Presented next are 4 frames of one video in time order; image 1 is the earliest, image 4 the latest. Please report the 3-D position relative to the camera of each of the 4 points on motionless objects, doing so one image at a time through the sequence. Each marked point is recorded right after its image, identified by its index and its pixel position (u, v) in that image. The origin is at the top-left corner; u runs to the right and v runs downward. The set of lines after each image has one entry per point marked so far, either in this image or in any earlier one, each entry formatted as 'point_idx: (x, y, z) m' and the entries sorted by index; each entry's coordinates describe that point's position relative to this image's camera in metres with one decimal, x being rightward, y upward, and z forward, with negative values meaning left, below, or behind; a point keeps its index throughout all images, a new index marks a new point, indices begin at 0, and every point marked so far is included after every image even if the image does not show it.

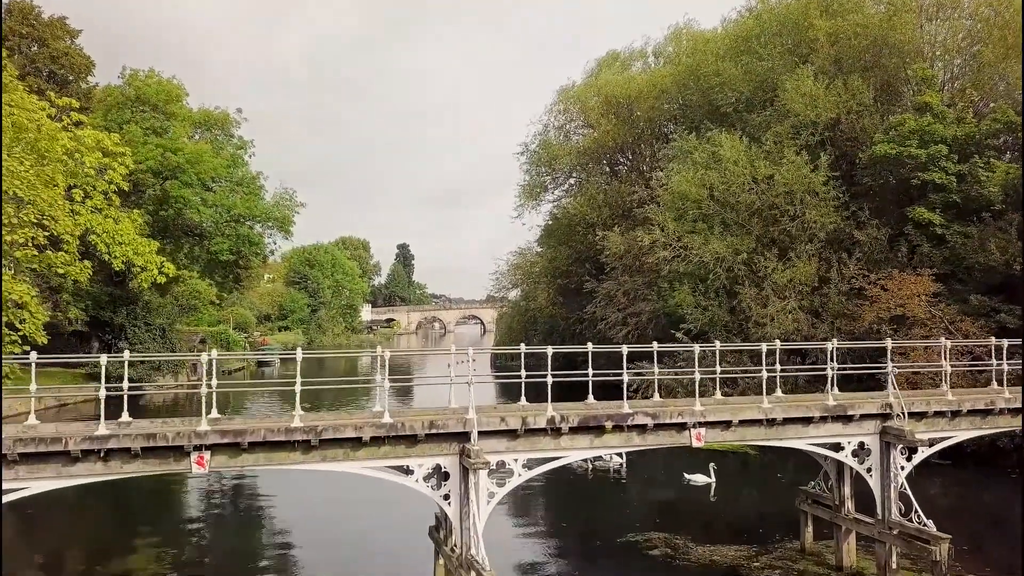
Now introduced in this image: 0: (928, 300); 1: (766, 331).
0: (+9.3, -0.3, +17.8) m
1: (+6.1, -1.0, +19.2) m
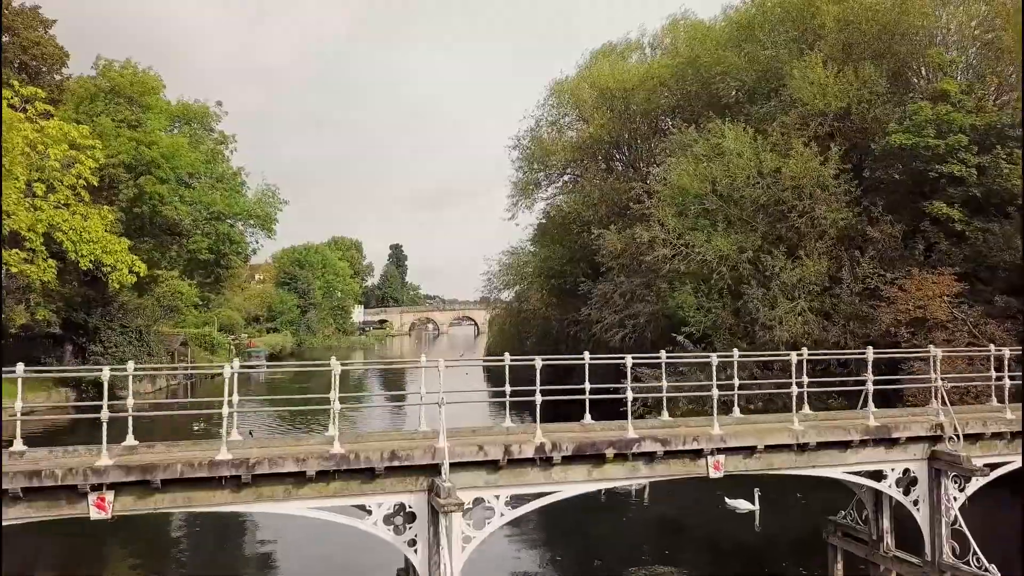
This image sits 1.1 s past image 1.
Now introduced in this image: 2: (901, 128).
0: (+9.1, -0.3, +16.5) m
1: (+5.9, -1.0, +18.0) m
2: (+9.3, +3.8, +19.0) m
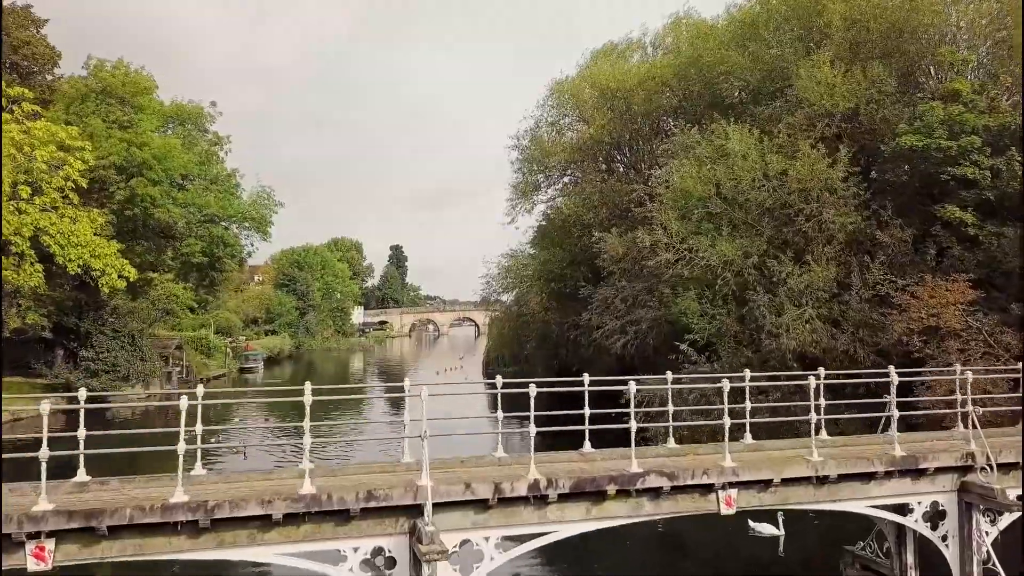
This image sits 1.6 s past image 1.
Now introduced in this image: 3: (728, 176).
0: (+9.0, -0.4, +15.9) m
1: (+5.8, -1.2, +17.4) m
2: (+9.2, +3.7, +18.4) m
3: (+5.2, +2.7, +19.3) m
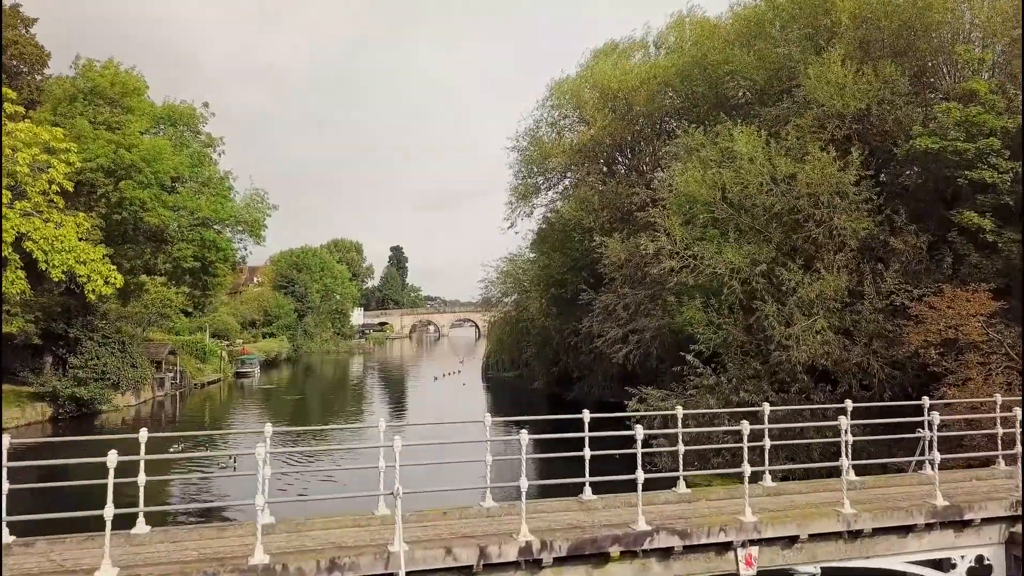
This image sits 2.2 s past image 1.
0: (+9.0, -0.6, +15.2) m
1: (+5.8, -1.4, +16.6) m
2: (+9.2, +3.5, +17.7) m
3: (+5.2, +2.5, +18.6) m
